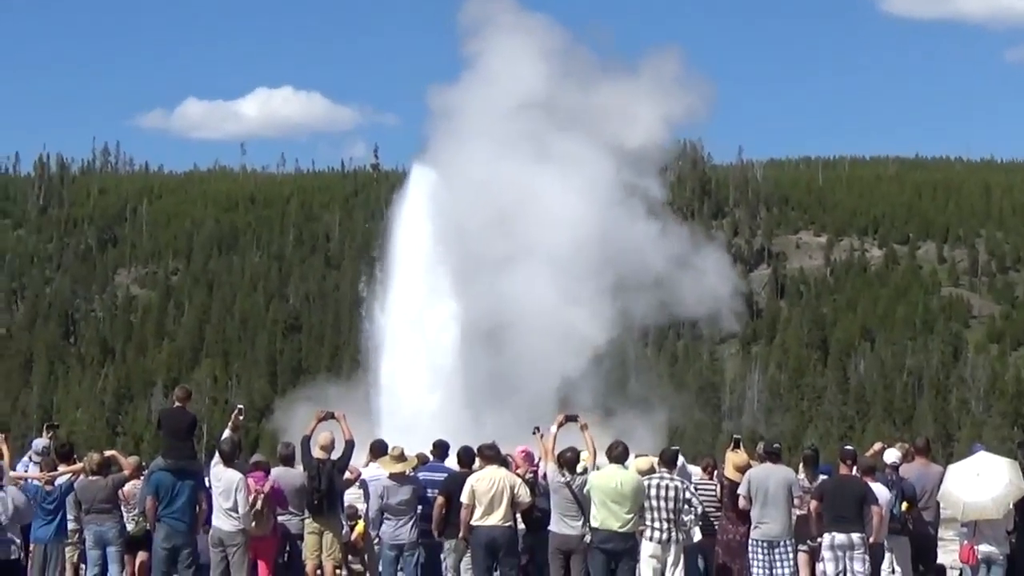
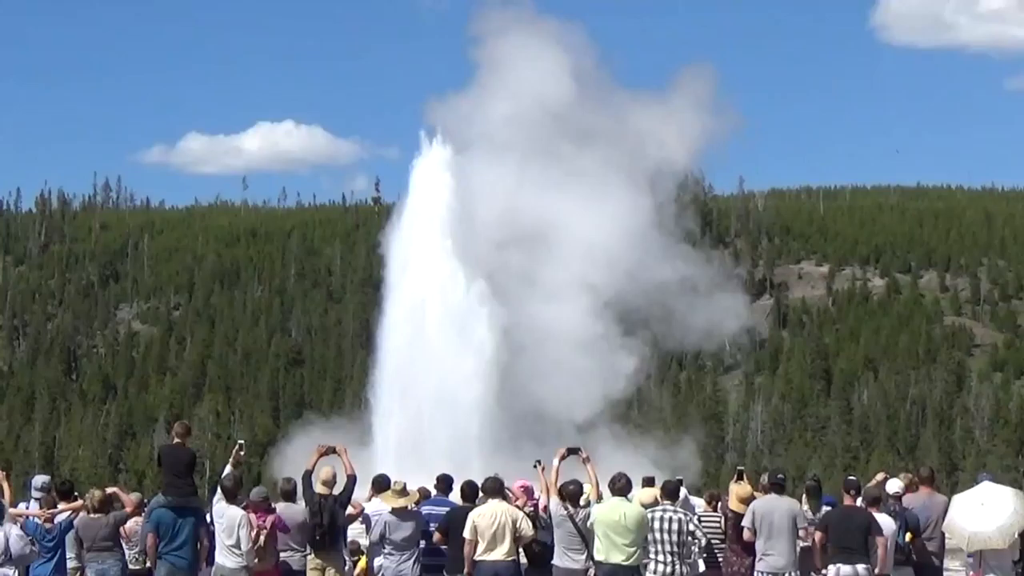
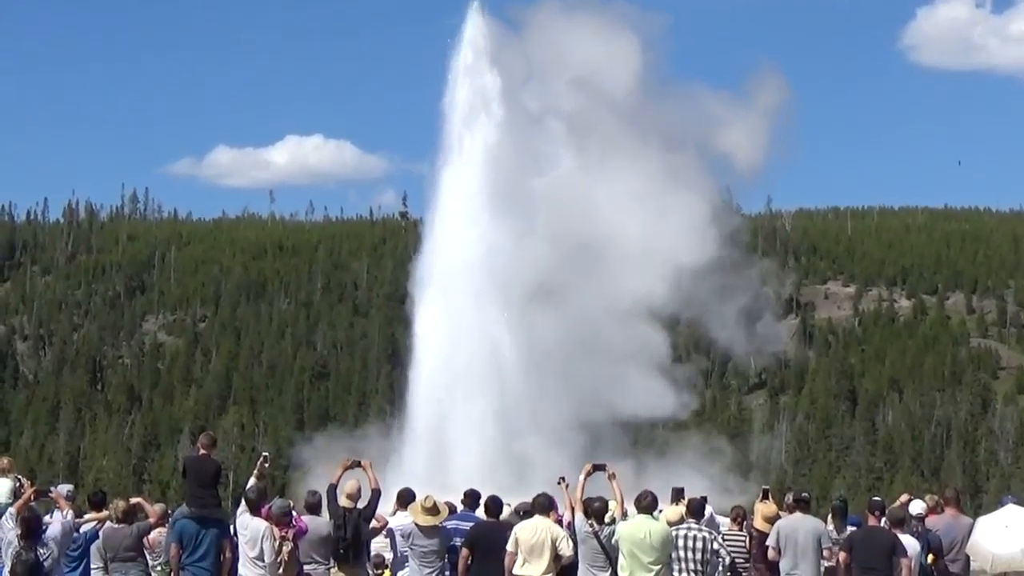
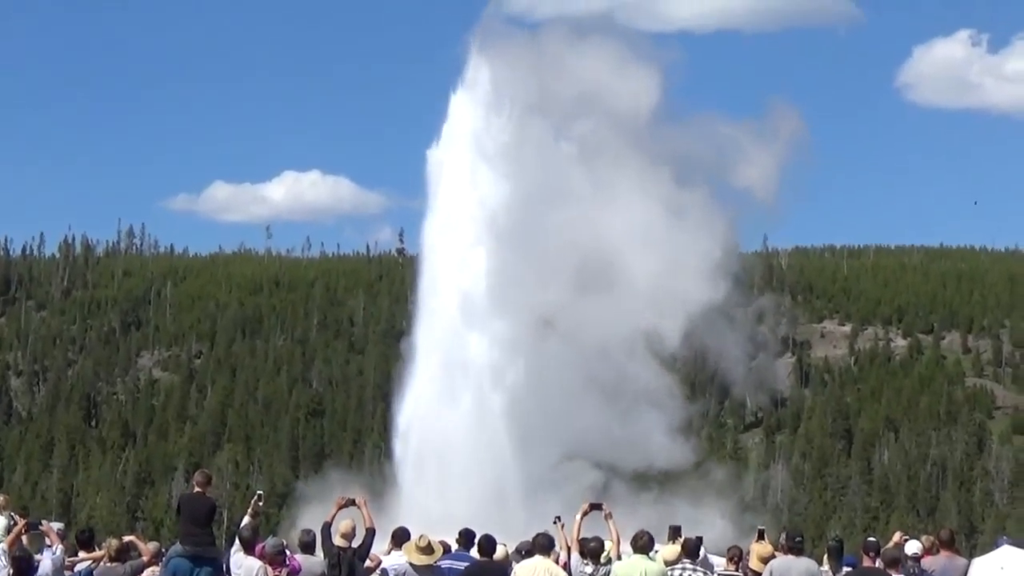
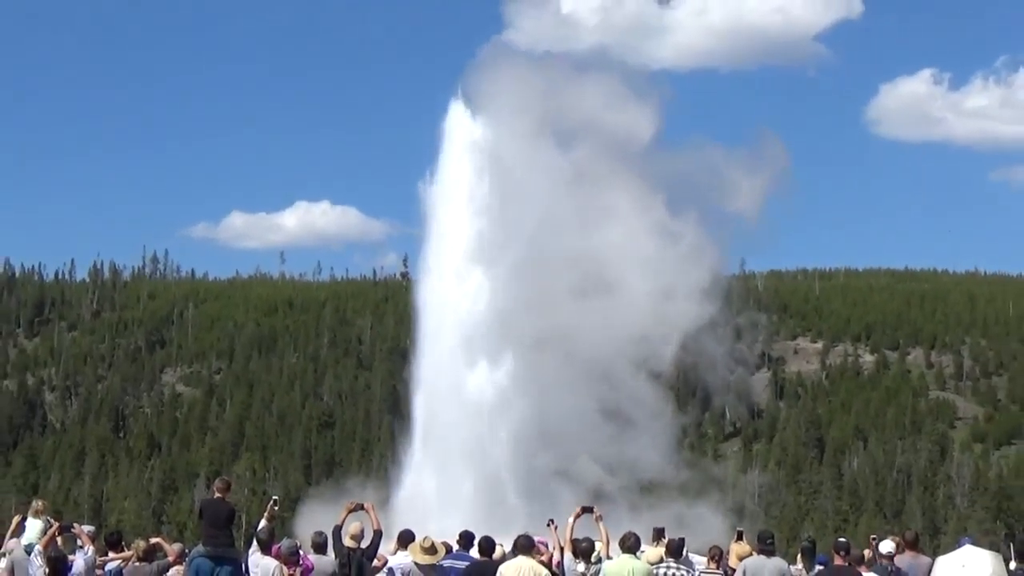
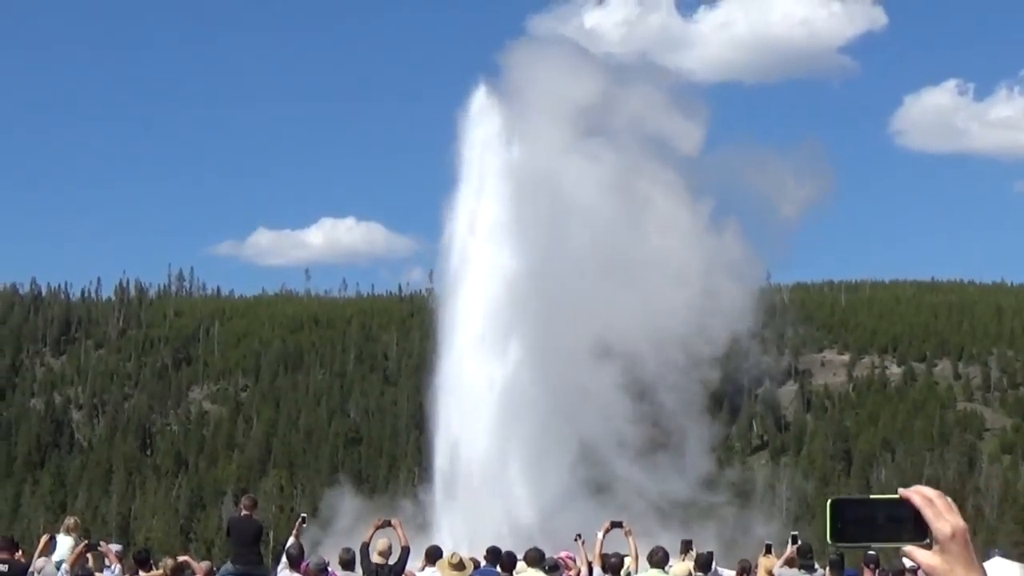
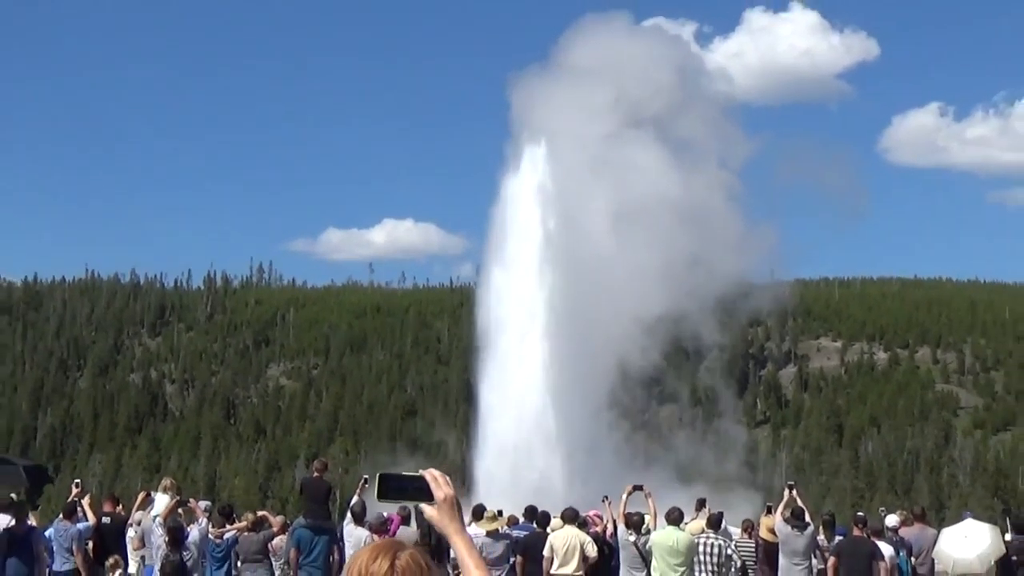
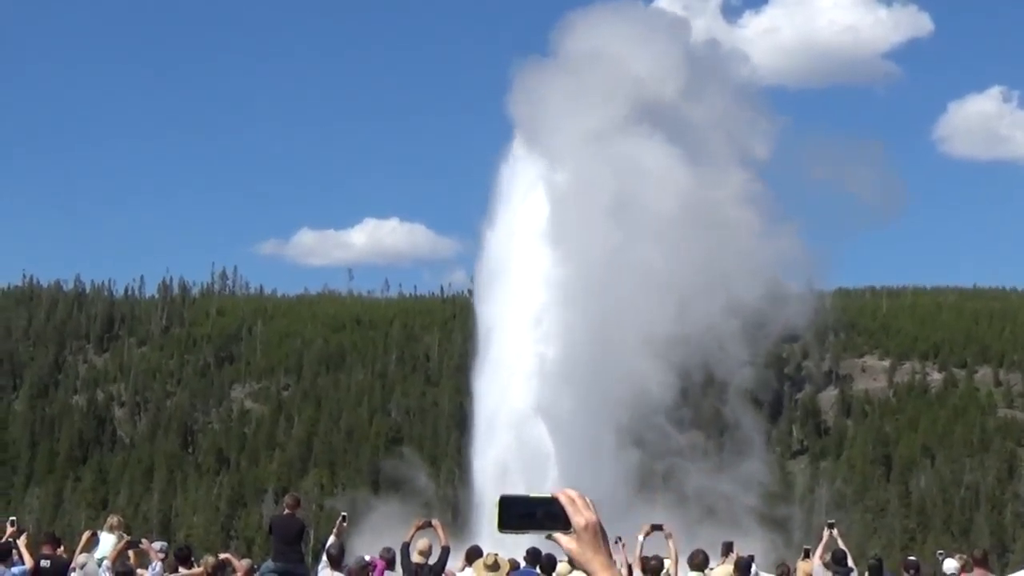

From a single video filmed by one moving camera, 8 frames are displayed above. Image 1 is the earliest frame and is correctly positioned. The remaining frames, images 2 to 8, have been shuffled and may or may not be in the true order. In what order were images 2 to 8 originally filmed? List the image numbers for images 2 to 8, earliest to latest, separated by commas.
2, 3, 4, 5, 6, 8, 7
